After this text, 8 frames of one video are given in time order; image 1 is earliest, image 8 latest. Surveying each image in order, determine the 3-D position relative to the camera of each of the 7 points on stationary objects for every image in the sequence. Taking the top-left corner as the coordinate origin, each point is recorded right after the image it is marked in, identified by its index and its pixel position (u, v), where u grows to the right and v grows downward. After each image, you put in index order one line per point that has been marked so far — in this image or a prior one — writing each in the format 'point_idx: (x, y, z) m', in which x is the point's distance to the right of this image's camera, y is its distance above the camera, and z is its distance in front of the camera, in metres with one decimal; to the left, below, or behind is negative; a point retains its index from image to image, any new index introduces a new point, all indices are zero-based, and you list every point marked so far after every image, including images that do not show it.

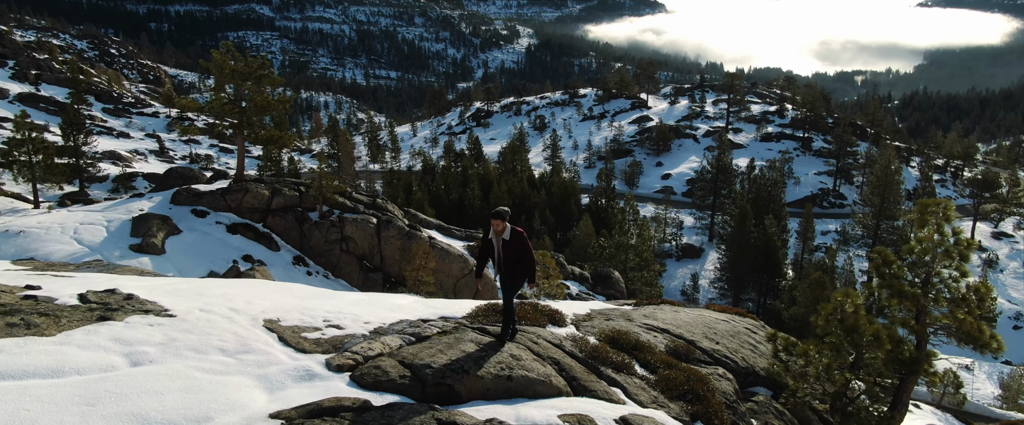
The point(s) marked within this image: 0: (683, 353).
0: (+3.3, -2.7, +12.7) m
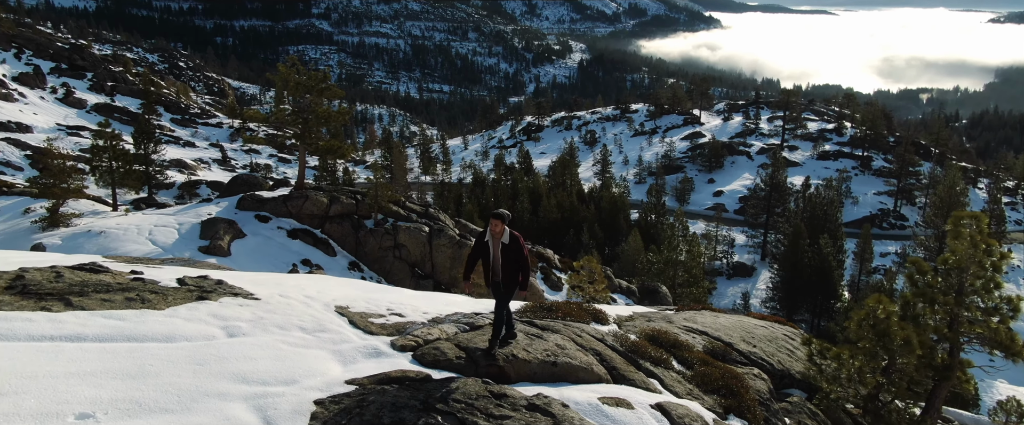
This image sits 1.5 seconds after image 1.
0: (+4.2, -2.8, +13.4) m
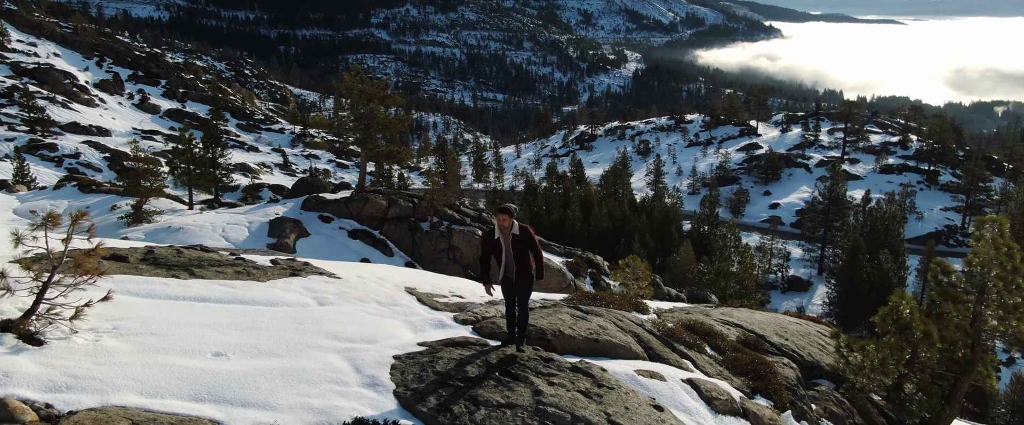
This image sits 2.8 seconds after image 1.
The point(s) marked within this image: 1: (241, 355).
0: (+5.3, -2.8, +14.5) m
1: (-3.5, -1.9, +8.7) m
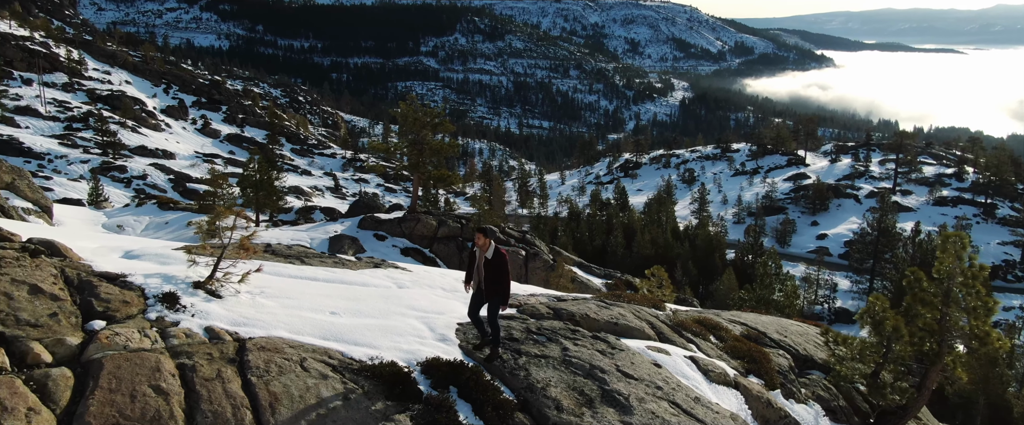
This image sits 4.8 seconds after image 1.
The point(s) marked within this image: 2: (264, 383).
0: (+6.2, -3.2, +17.1) m
1: (-2.9, -1.8, +12.0) m
2: (-3.4, -2.3, +9.1) m
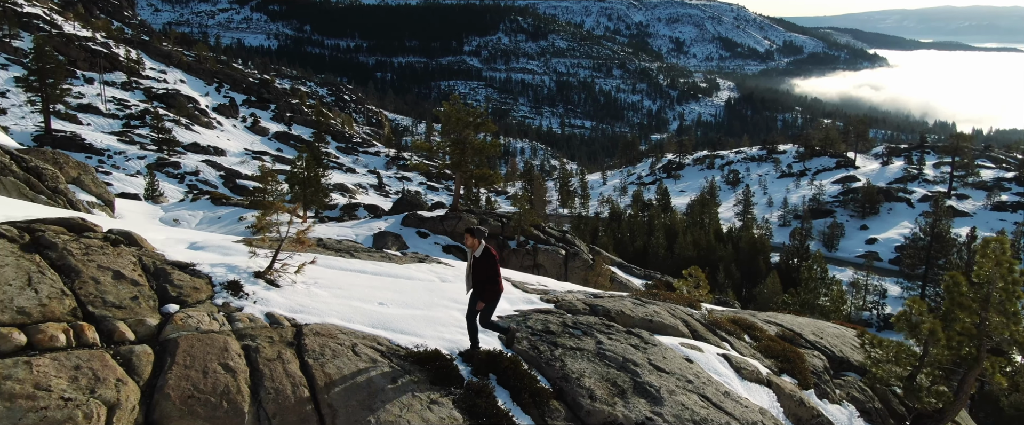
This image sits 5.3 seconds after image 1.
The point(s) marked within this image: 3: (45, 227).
0: (+7.2, -3.3, +17.3) m
1: (-2.2, -1.8, +12.7) m
2: (-2.9, -2.3, +9.9) m
3: (-7.9, -0.2, +11.3) m
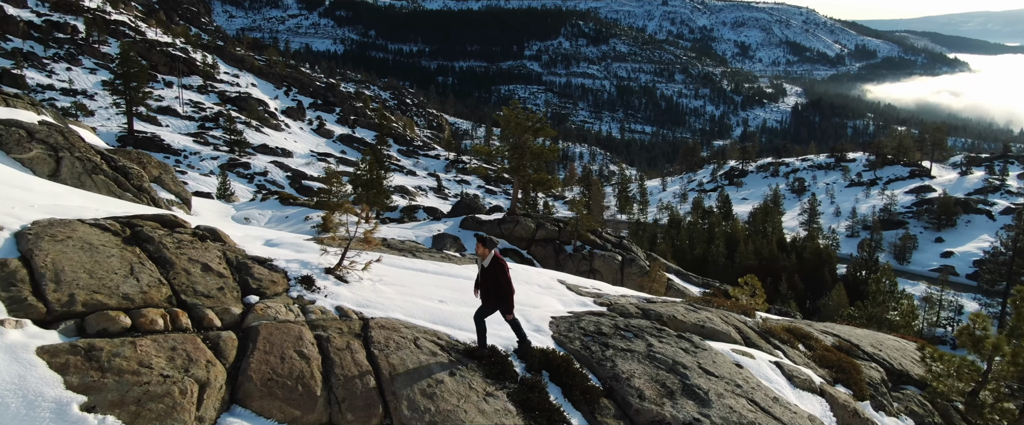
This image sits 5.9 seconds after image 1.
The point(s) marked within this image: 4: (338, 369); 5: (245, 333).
0: (+8.6, -3.5, +17.2) m
1: (-1.1, -1.8, +13.4) m
2: (-2.0, -2.3, +10.6) m
3: (-6.9, -0.2, +12.5) m
4: (-2.7, -2.4, +10.2) m
5: (-4.2, -1.9, +10.4) m
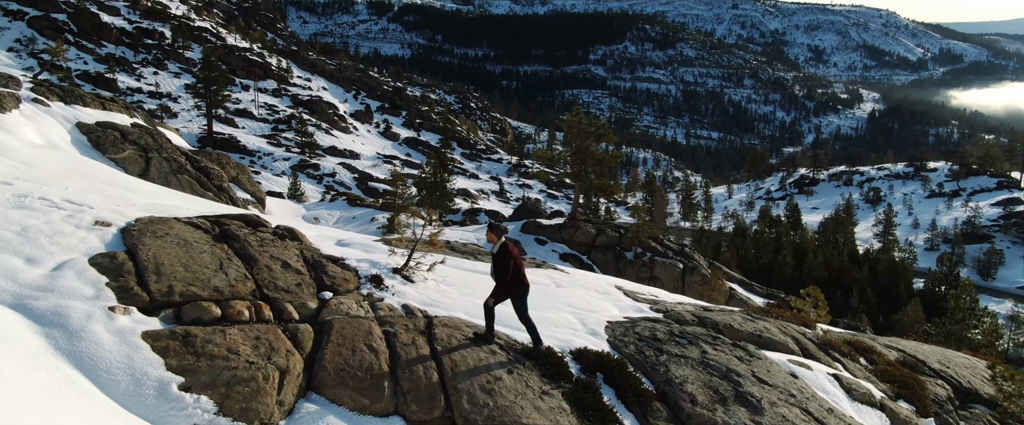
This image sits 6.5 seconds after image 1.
0: (+10.1, -3.9, +16.8) m
1: (+0.1, -2.0, +13.9) m
2: (-1.1, -2.4, +11.3) m
3: (-5.8, -0.2, +13.6) m
4: (-1.8, -2.5, +10.9) m
5: (-3.2, -1.9, +11.2) m
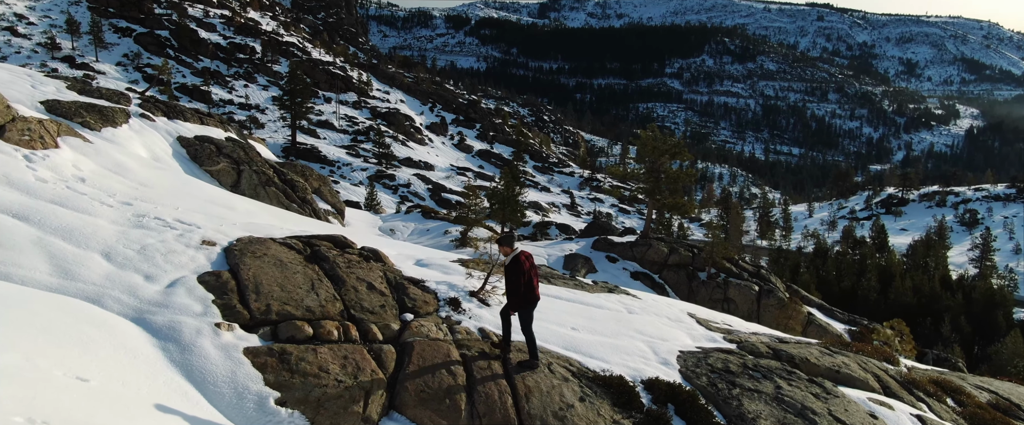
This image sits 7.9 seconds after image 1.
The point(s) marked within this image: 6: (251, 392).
0: (+11.8, -4.7, +15.9) m
1: (+1.6, -2.6, +14.2) m
2: (+0.2, -2.9, +11.6) m
3: (-4.2, -0.6, +14.5) m
4: (-0.6, -3.0, +11.3) m
5: (-2.0, -2.4, +11.8) m
6: (-4.1, -2.8, +10.3) m
